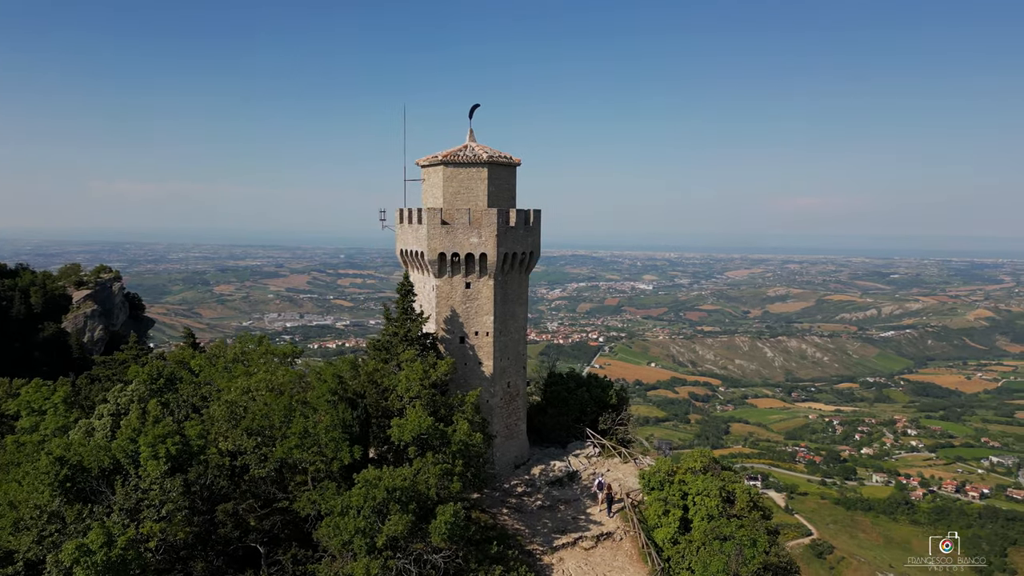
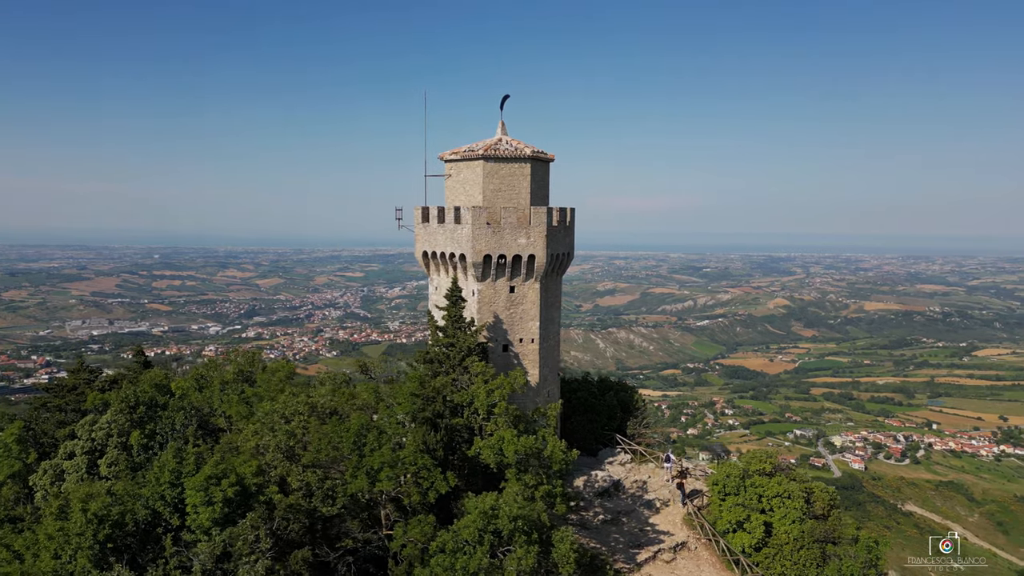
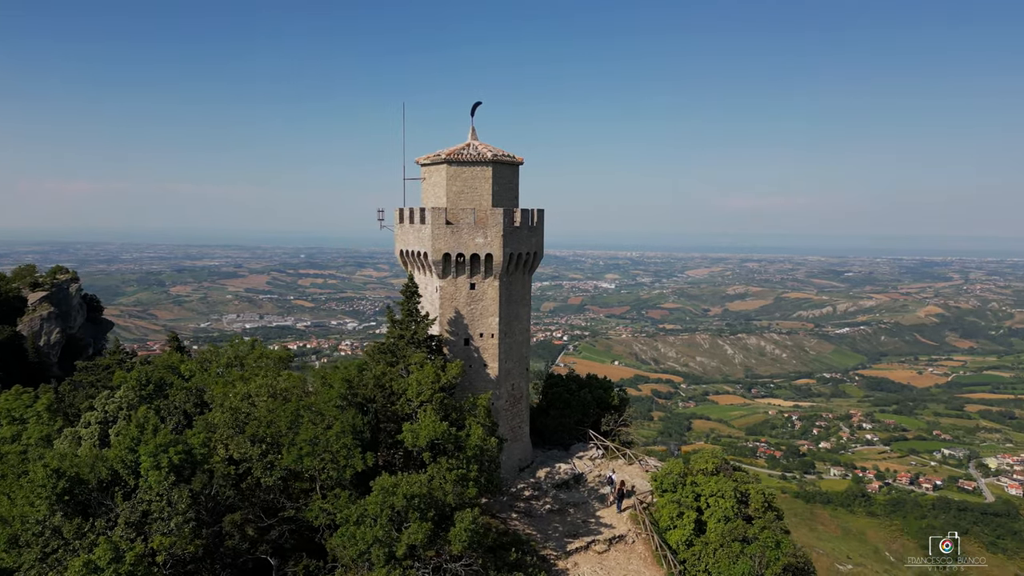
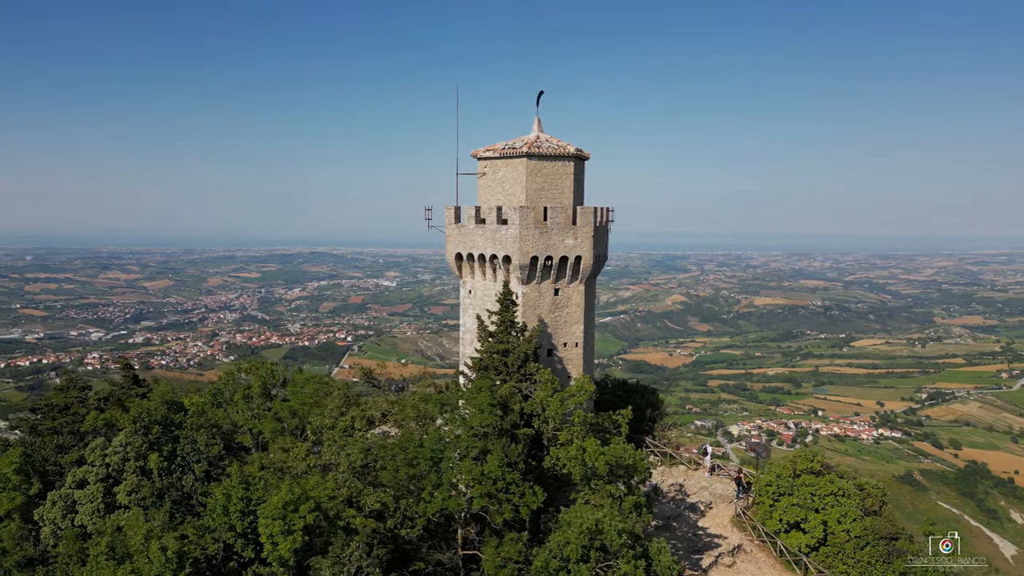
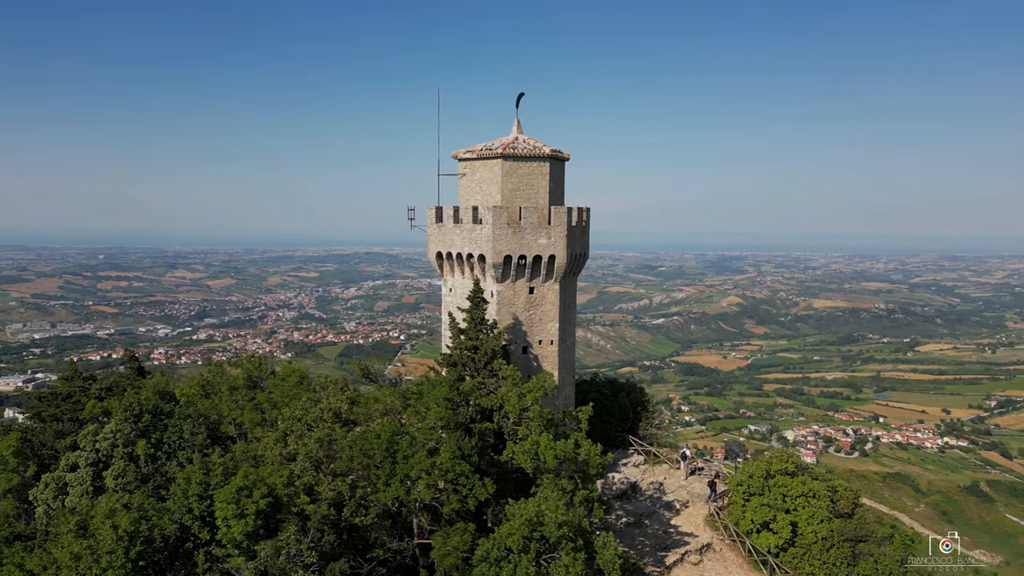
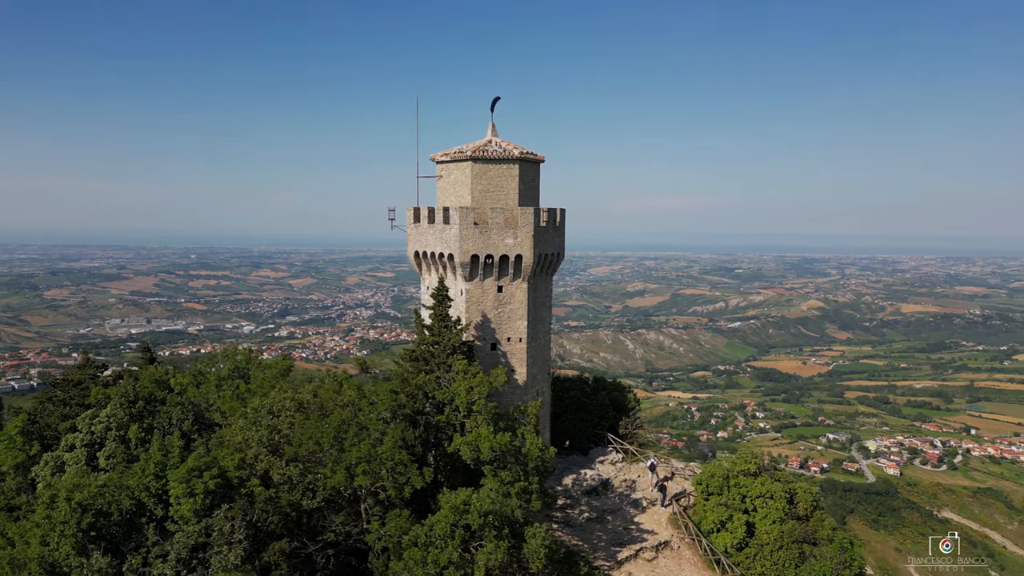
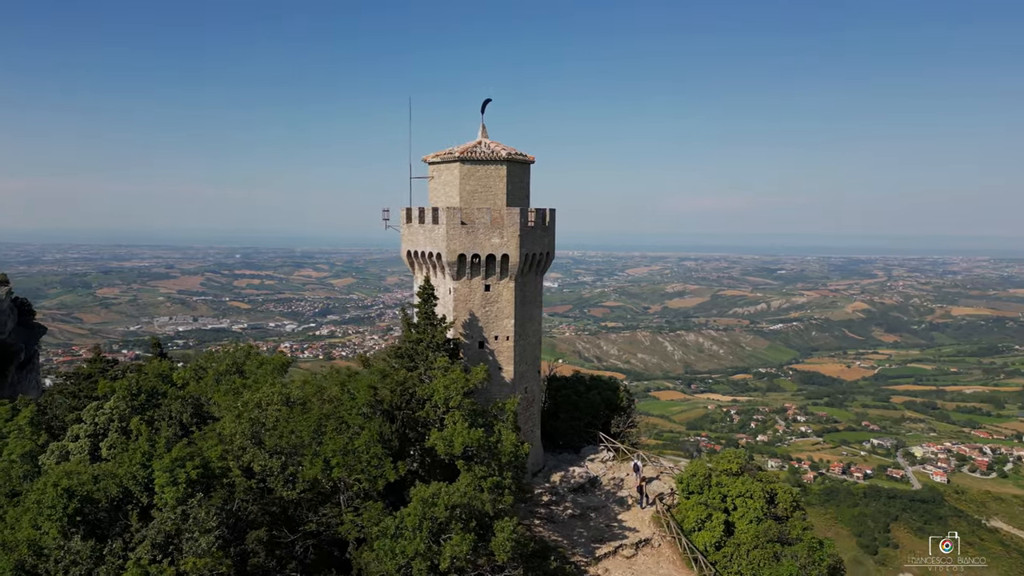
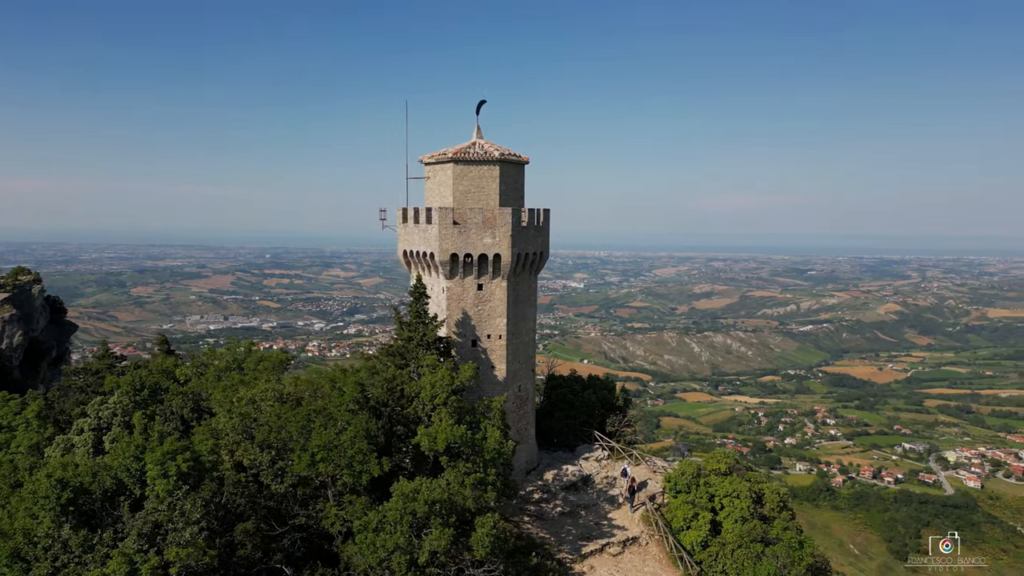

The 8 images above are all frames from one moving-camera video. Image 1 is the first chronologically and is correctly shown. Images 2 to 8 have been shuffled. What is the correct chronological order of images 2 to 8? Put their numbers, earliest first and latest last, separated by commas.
3, 8, 7, 6, 2, 5, 4
